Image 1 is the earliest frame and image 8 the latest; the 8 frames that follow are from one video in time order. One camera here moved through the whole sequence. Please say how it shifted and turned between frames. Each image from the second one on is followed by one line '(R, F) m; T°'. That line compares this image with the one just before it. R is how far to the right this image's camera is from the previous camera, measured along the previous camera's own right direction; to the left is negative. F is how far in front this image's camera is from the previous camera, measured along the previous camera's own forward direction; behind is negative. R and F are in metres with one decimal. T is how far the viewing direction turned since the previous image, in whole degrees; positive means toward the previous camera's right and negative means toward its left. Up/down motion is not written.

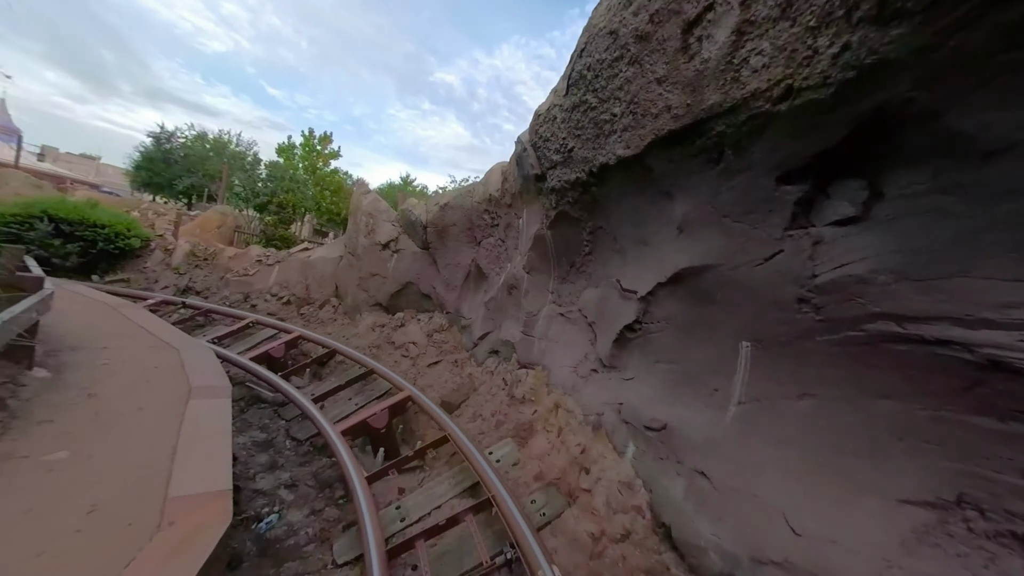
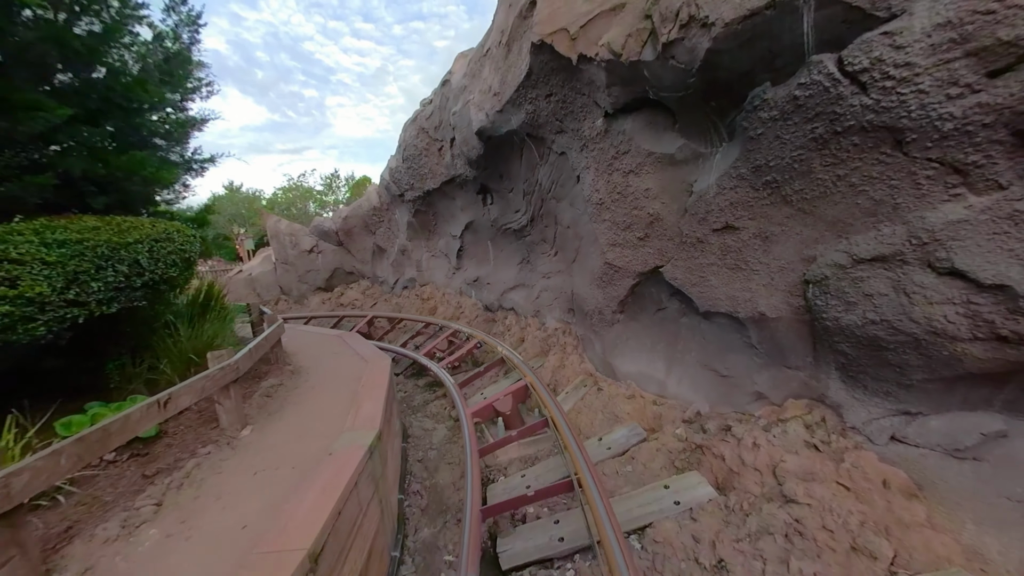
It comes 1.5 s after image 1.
(-0.7, -5.0) m; +18°
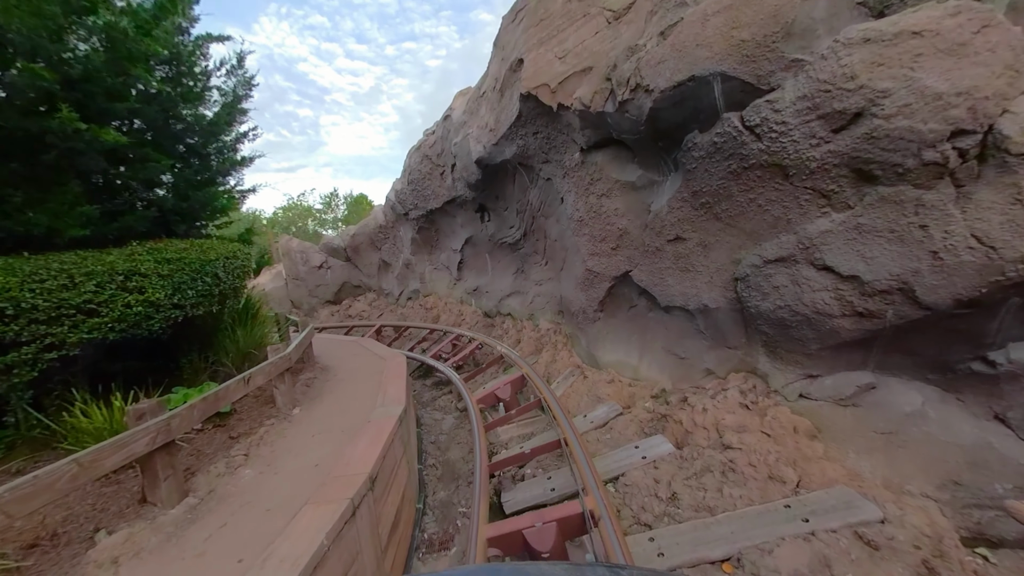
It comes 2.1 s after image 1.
(0.0, -0.8) m; +1°
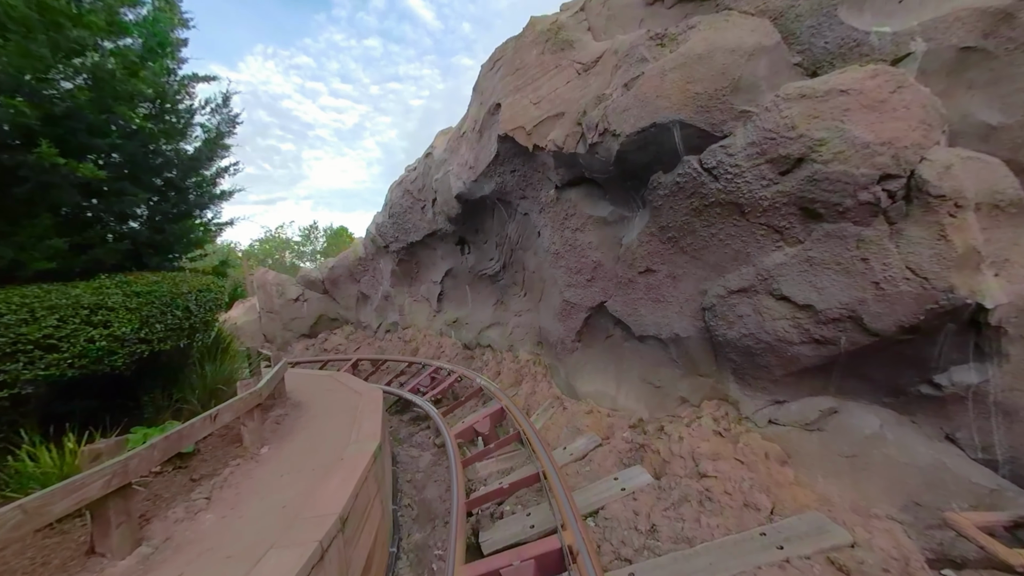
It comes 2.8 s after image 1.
(0.0, -0.1) m; +3°
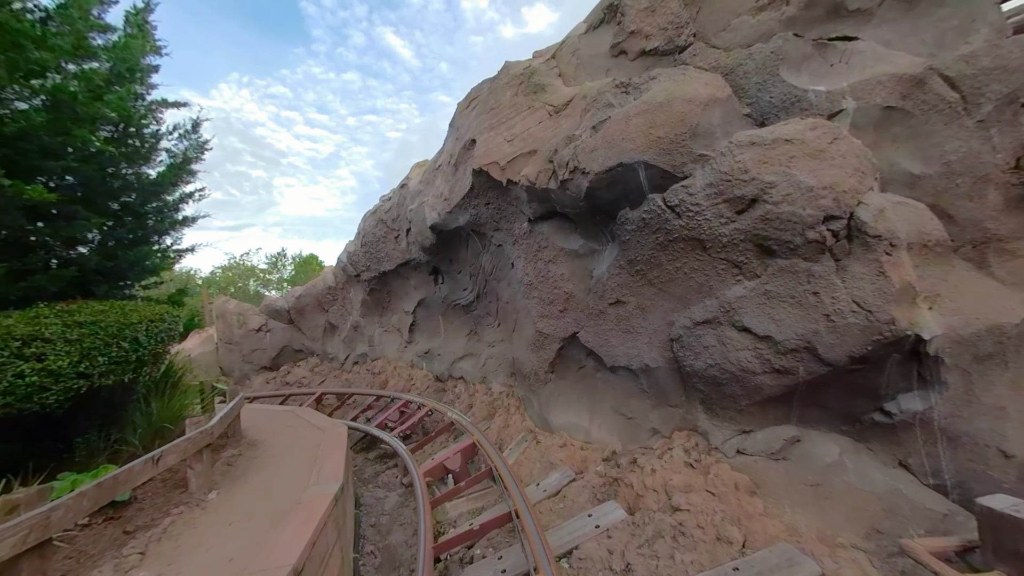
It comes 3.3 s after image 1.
(0.0, 0.0) m; +4°
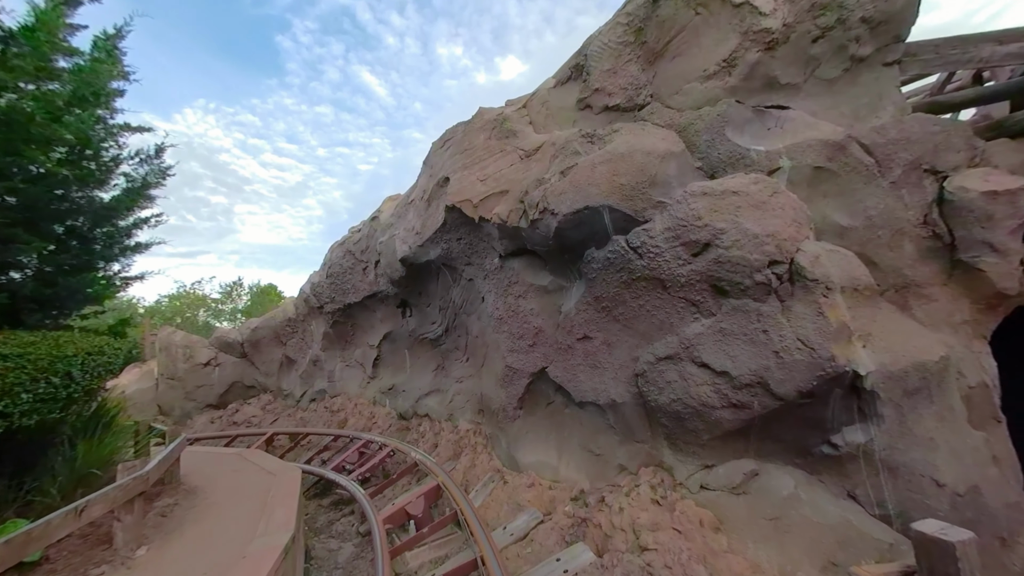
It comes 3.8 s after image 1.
(0.0, -0.1) m; +5°
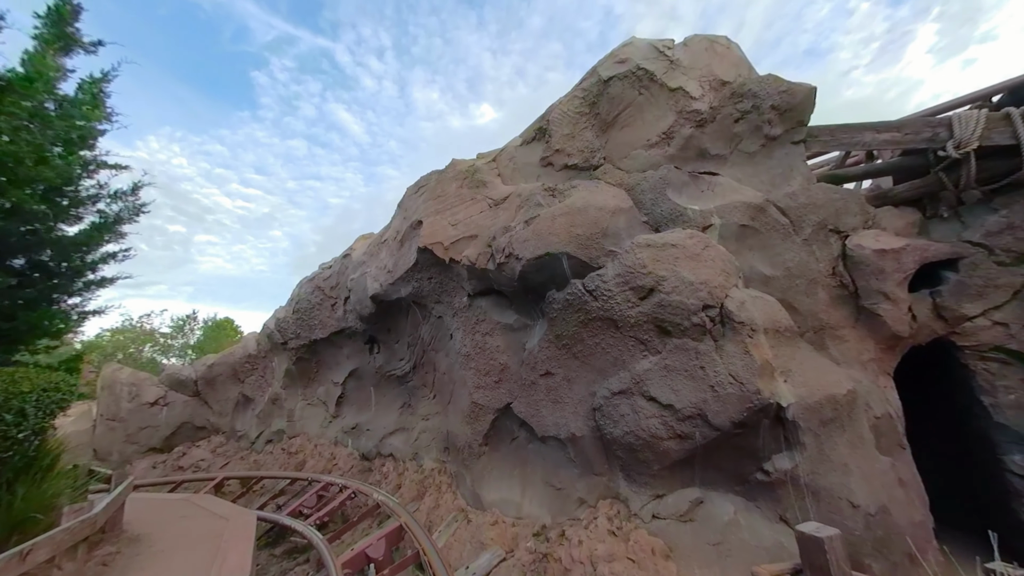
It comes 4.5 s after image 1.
(0.0, -0.3) m; +4°
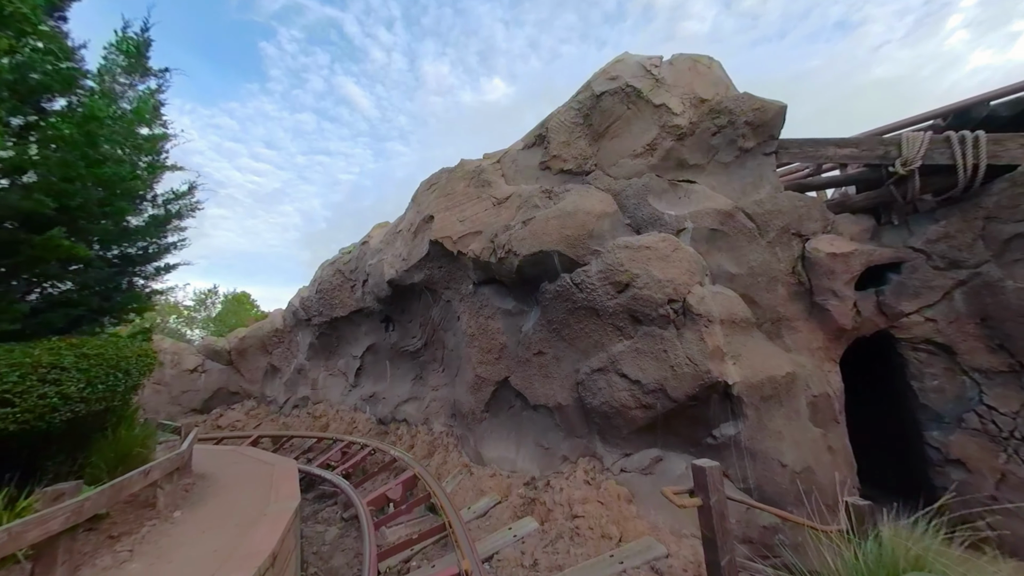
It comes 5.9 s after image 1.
(+0.1, -0.7) m; -1°
